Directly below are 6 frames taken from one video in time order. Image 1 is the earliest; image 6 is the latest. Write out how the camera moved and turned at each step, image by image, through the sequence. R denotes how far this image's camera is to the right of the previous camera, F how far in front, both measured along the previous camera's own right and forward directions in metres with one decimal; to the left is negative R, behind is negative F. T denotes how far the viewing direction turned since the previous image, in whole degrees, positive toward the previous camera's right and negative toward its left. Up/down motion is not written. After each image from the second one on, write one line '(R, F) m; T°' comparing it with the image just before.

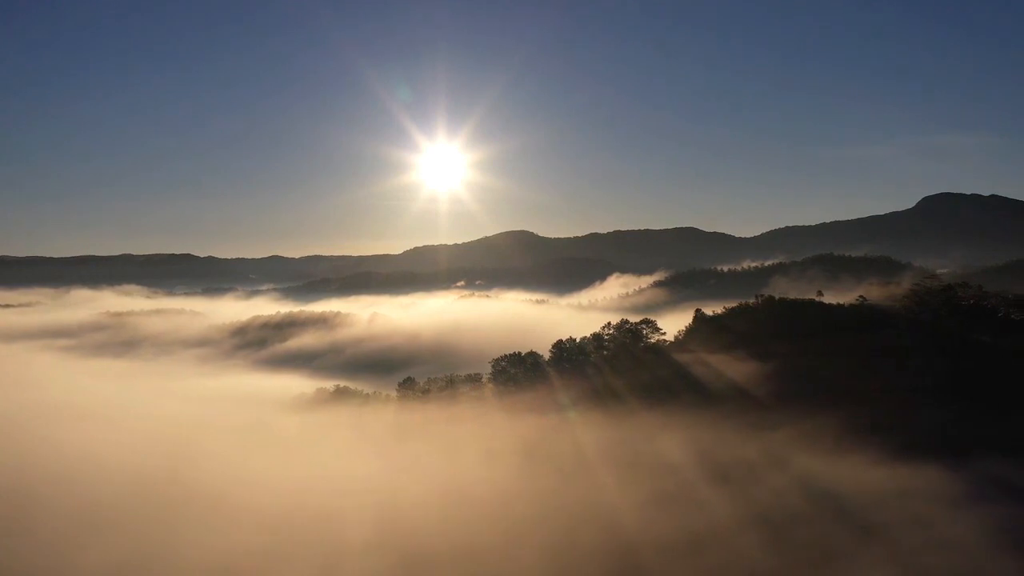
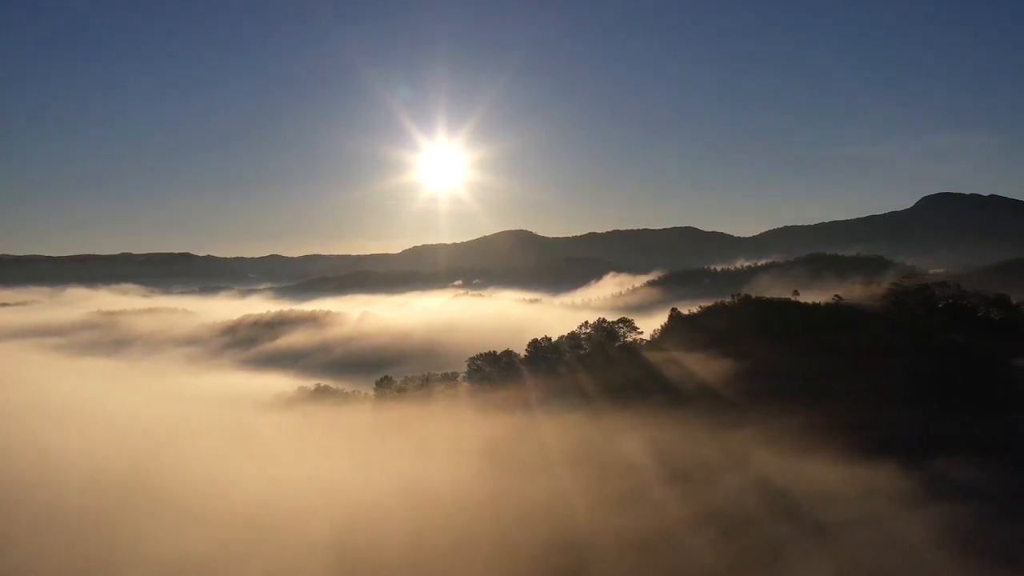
(+2.9, +0.3) m; 0°
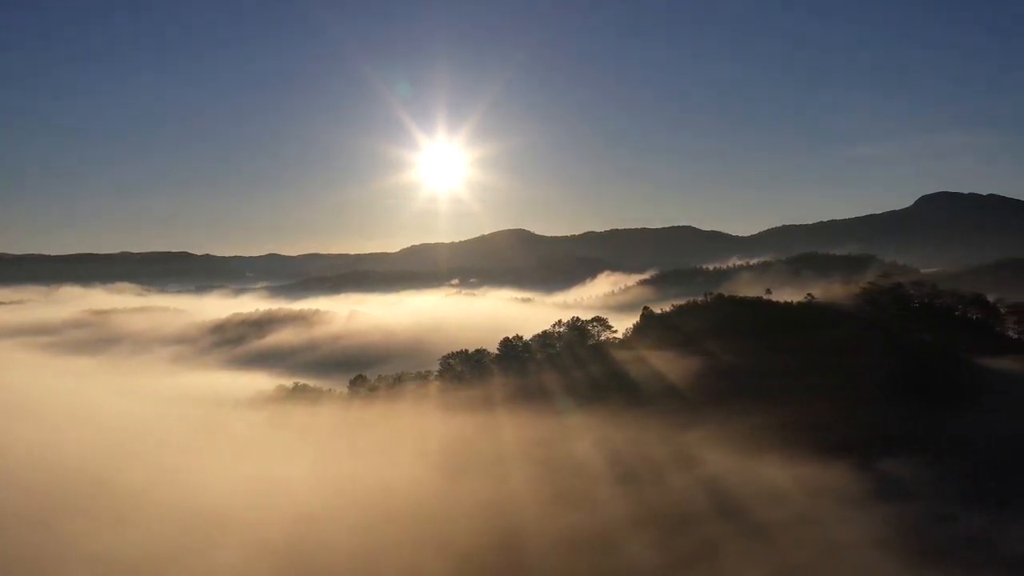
(+3.4, +0.4) m; 0°
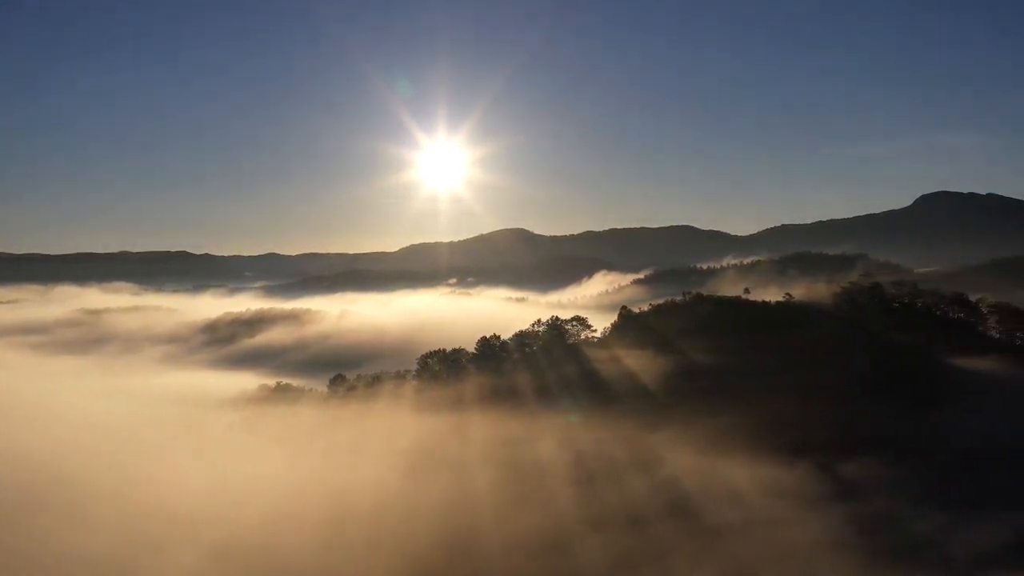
(+2.6, +0.3) m; 0°
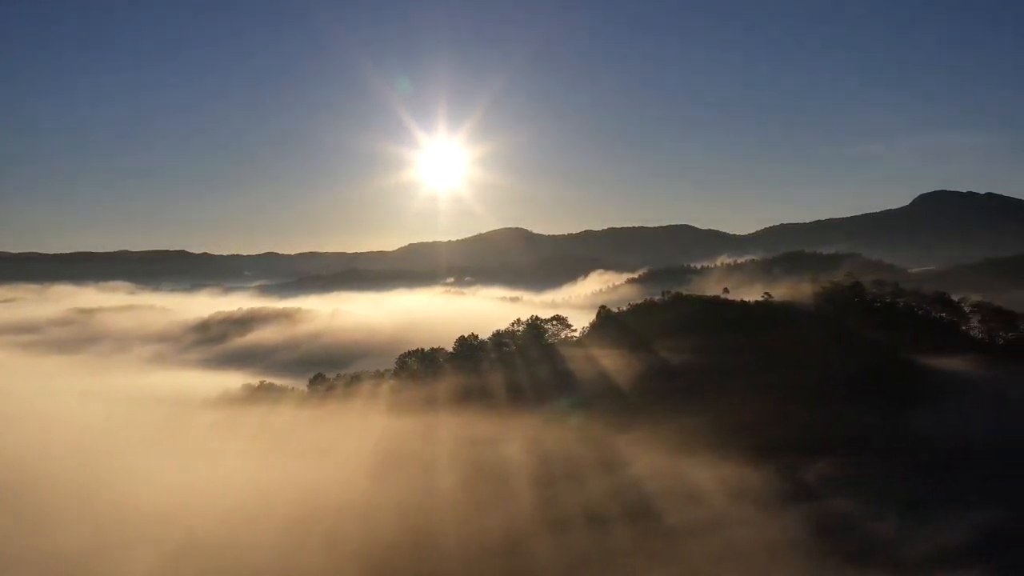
(+2.5, +0.3) m; 0°
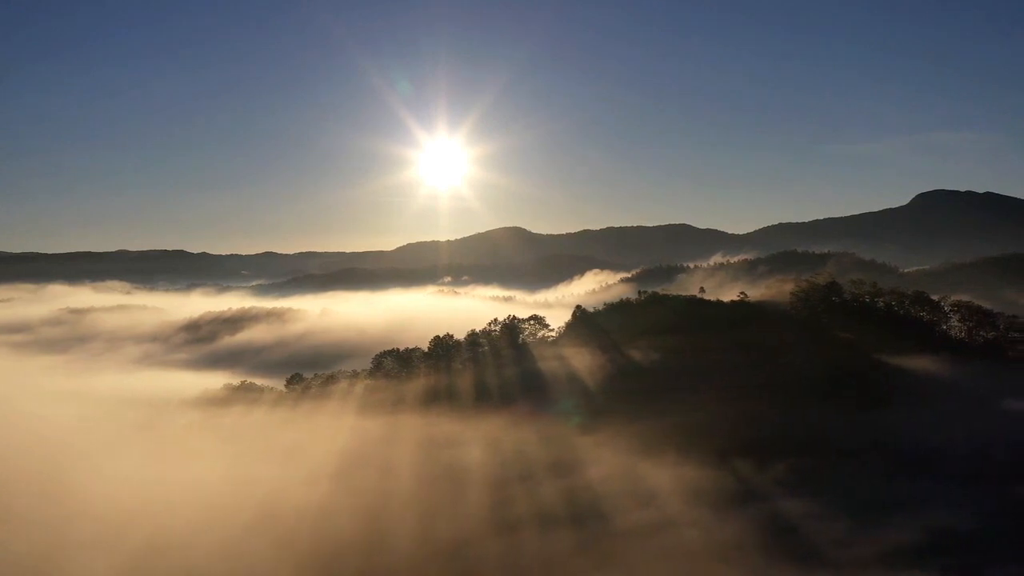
(+2.9, +0.3) m; 0°
